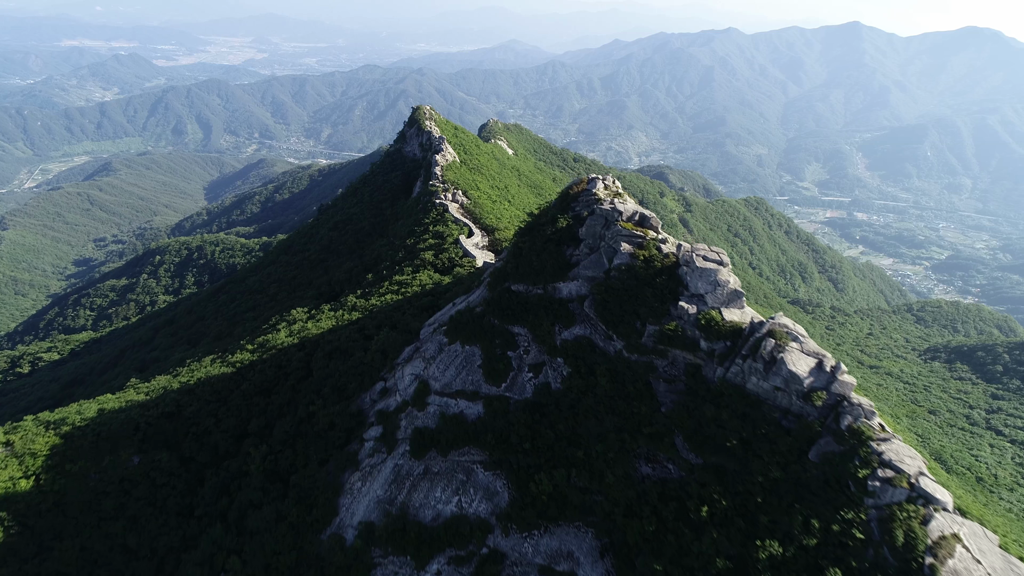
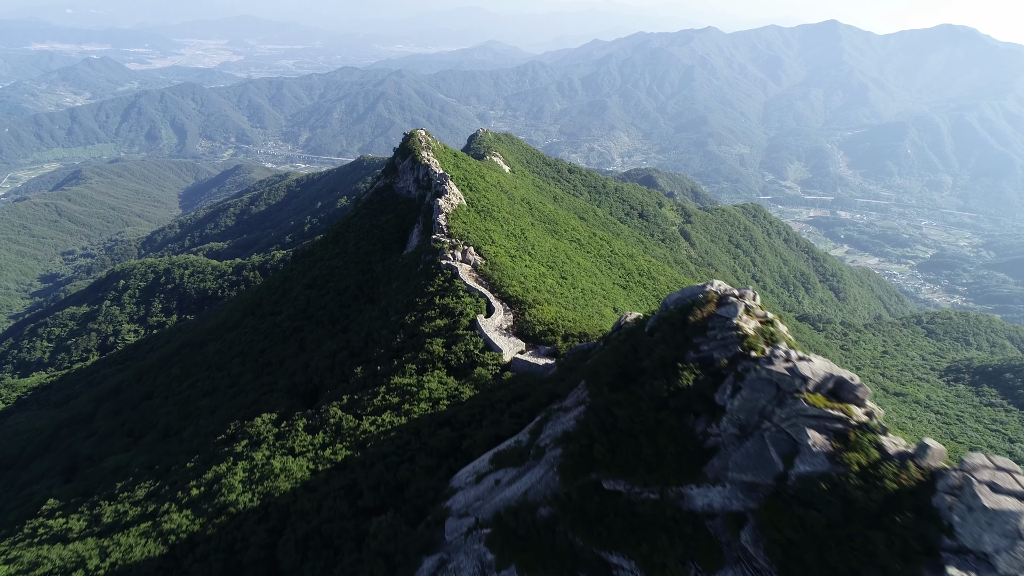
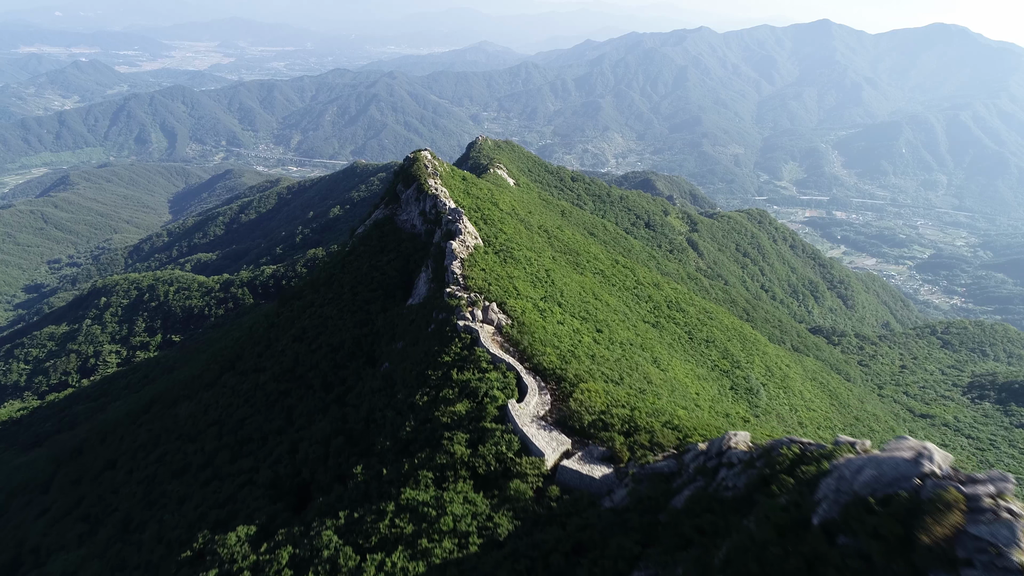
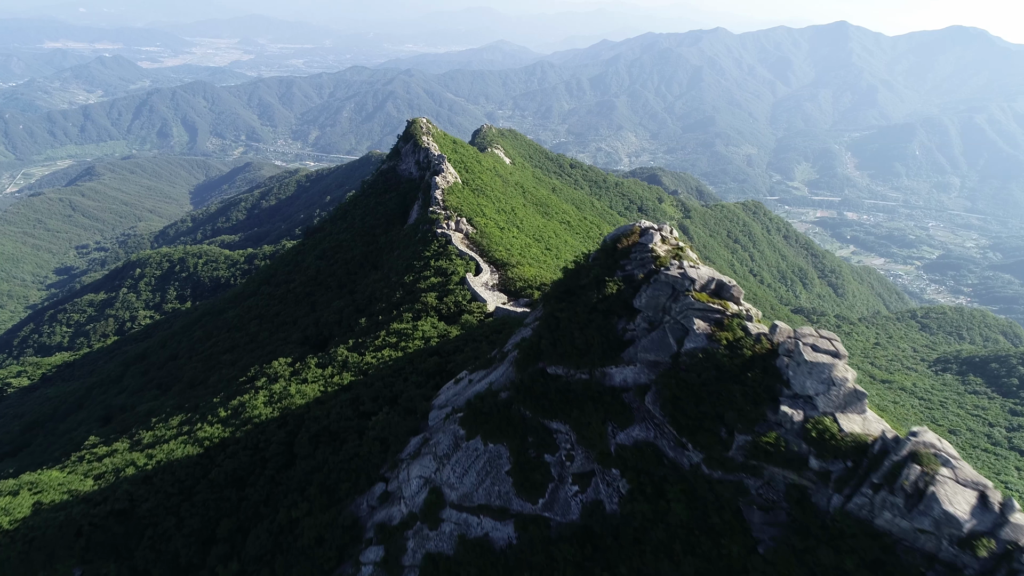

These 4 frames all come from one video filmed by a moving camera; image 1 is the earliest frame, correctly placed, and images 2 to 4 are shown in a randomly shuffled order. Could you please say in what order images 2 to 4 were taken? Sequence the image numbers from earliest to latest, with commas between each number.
4, 2, 3
